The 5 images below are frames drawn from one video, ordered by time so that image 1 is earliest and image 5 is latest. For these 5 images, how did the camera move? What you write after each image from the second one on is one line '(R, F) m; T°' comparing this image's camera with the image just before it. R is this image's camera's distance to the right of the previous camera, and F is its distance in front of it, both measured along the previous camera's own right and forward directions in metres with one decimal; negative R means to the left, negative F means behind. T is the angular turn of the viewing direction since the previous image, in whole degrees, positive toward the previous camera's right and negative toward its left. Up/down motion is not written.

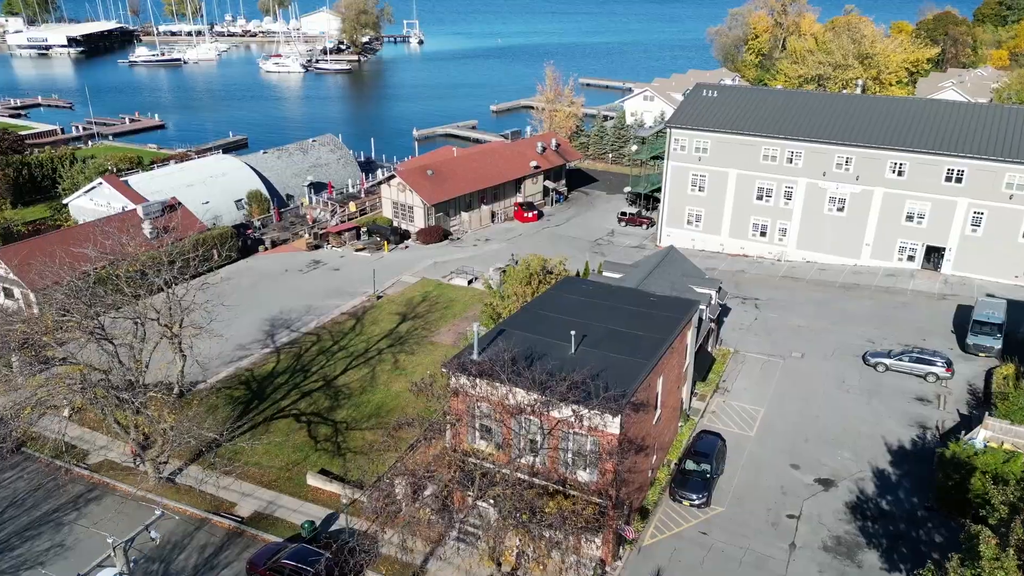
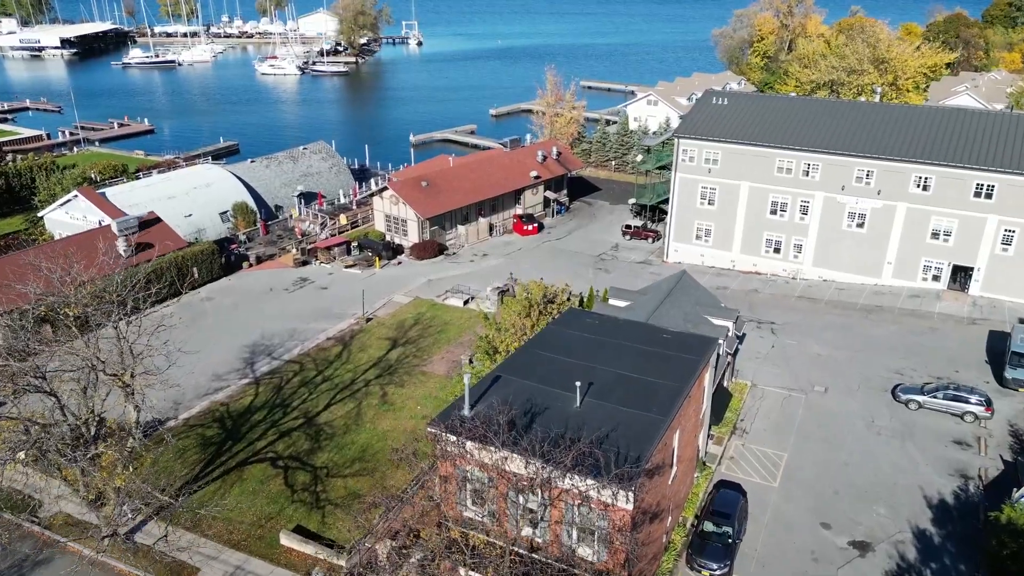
(+0.1, +2.7) m; 0°
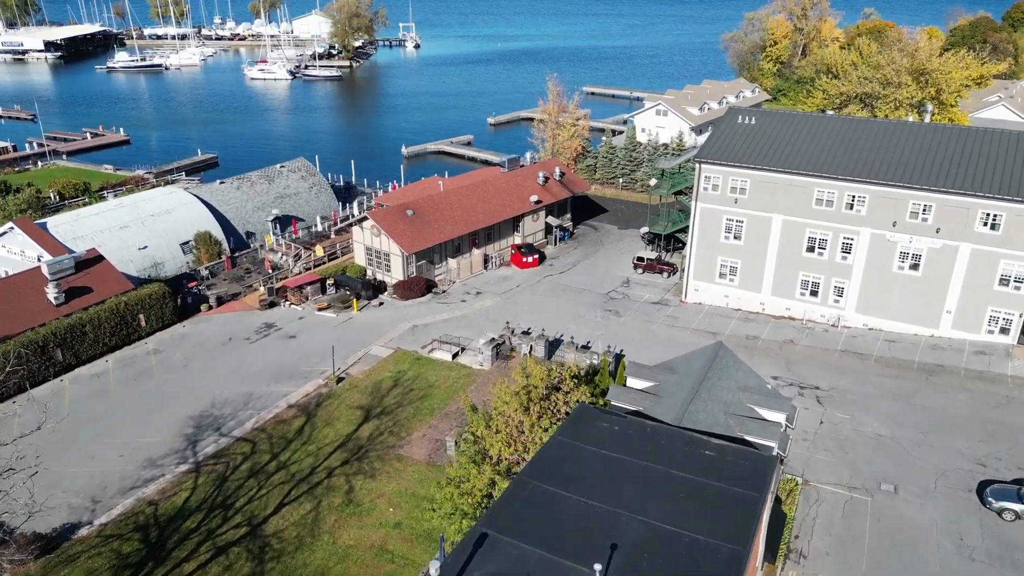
(+0.2, +6.0) m; 0°
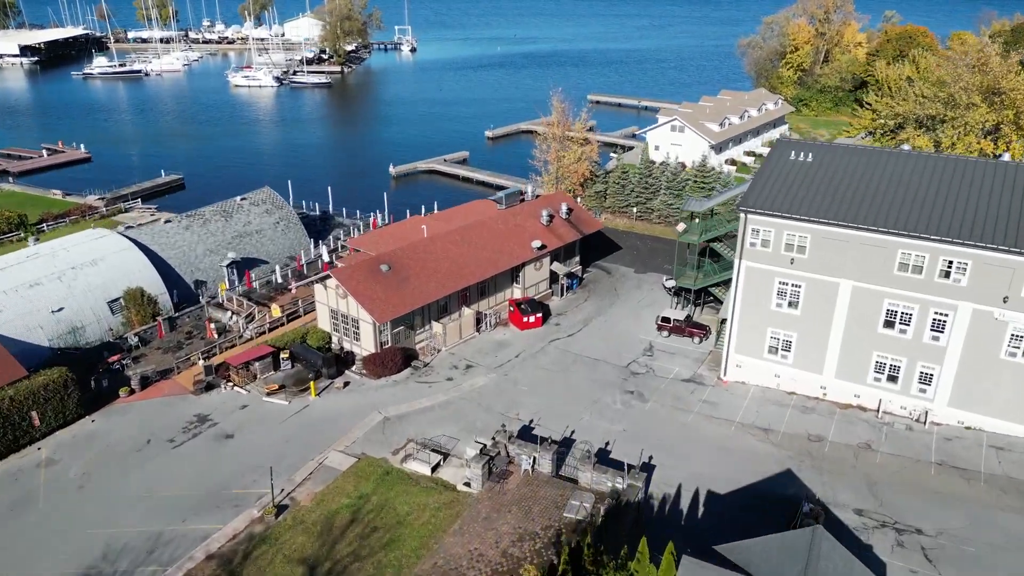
(+0.2, +8.3) m; 0°
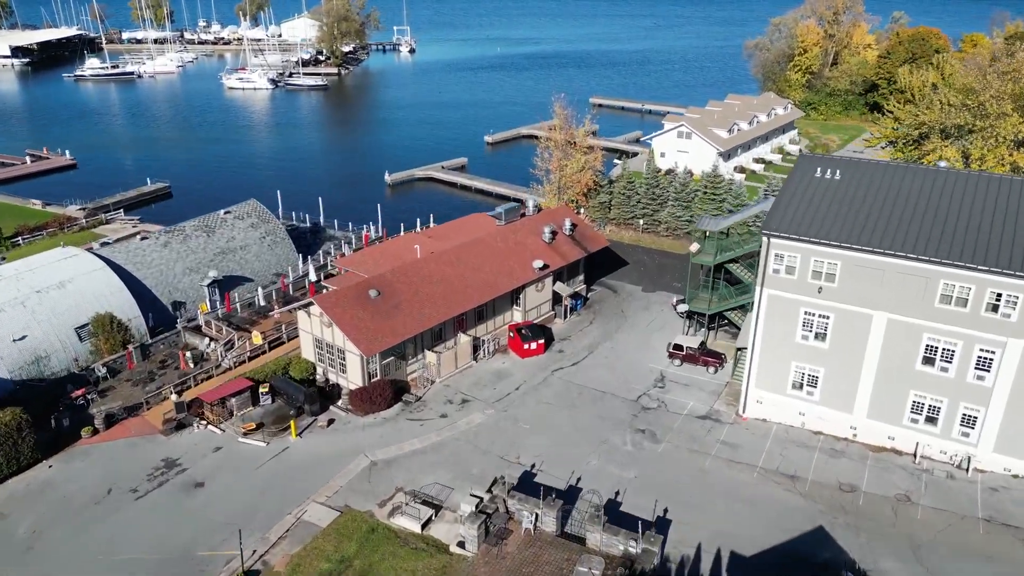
(0.0, +2.9) m; 0°
